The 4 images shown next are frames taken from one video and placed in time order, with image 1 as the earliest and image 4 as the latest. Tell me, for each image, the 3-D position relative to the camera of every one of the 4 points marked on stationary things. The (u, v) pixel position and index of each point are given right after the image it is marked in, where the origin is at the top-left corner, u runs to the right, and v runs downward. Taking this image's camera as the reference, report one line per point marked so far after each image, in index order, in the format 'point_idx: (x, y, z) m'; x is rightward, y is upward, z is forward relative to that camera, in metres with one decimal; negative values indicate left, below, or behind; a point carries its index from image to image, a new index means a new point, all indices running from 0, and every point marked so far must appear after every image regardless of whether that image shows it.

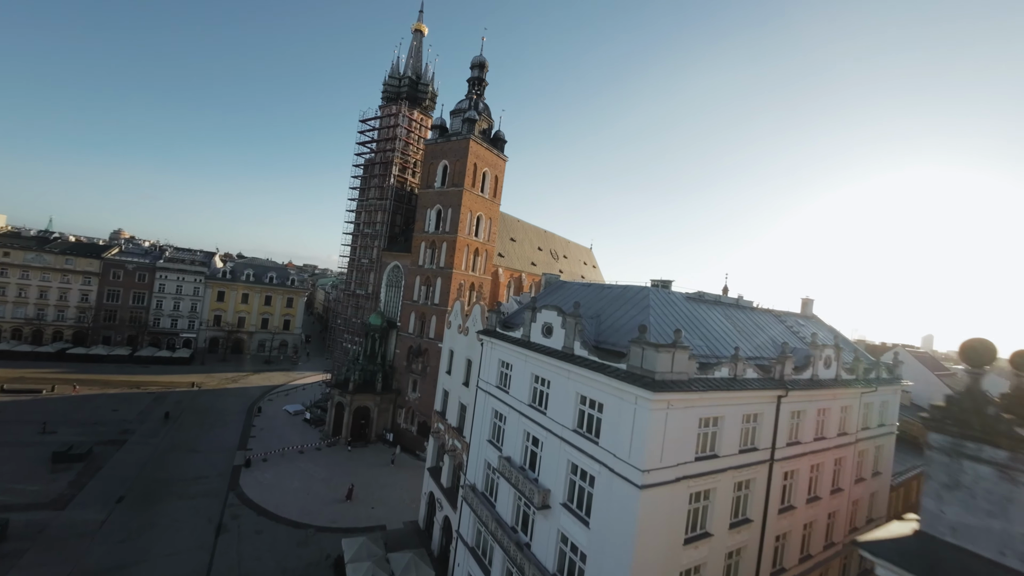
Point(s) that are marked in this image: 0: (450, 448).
0: (-2.7, -7.1, +18.6) m
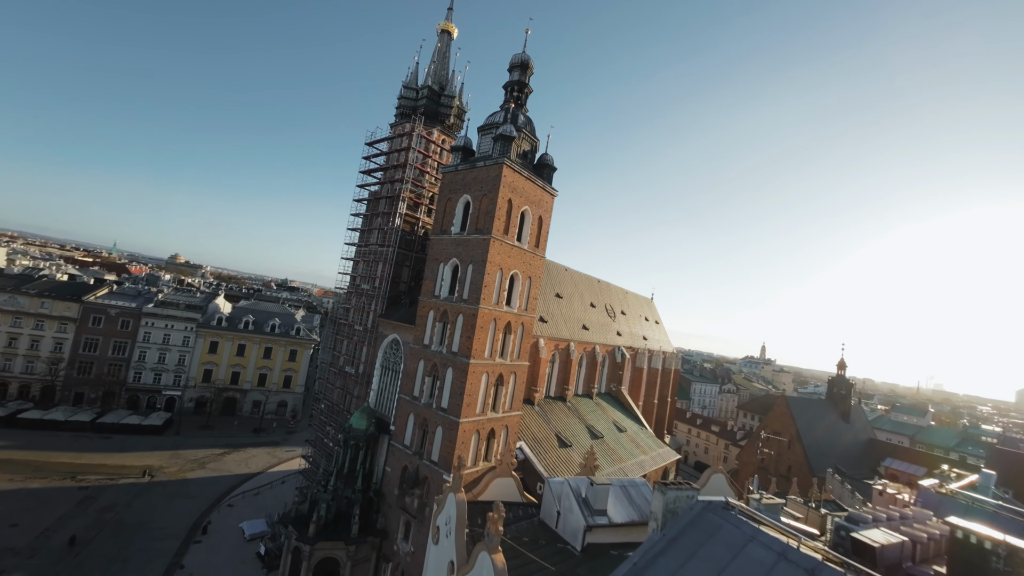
0: (-1.8, -11.1, +7.5) m
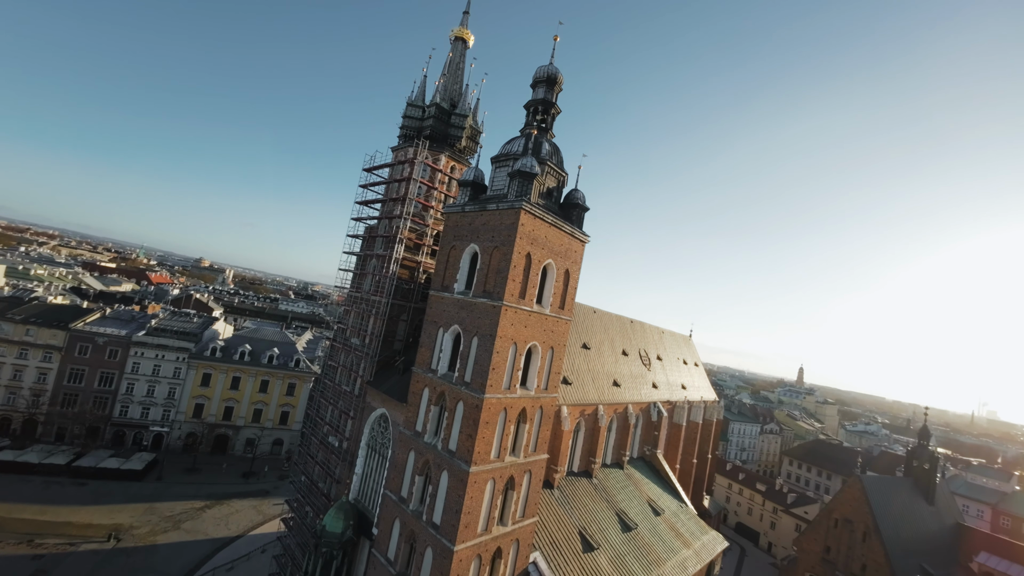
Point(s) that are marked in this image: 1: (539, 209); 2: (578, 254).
0: (-2.1, -14.1, +2.6) m
1: (+1.1, +3.2, +16.9) m
2: (+3.0, +1.6, +19.3) m
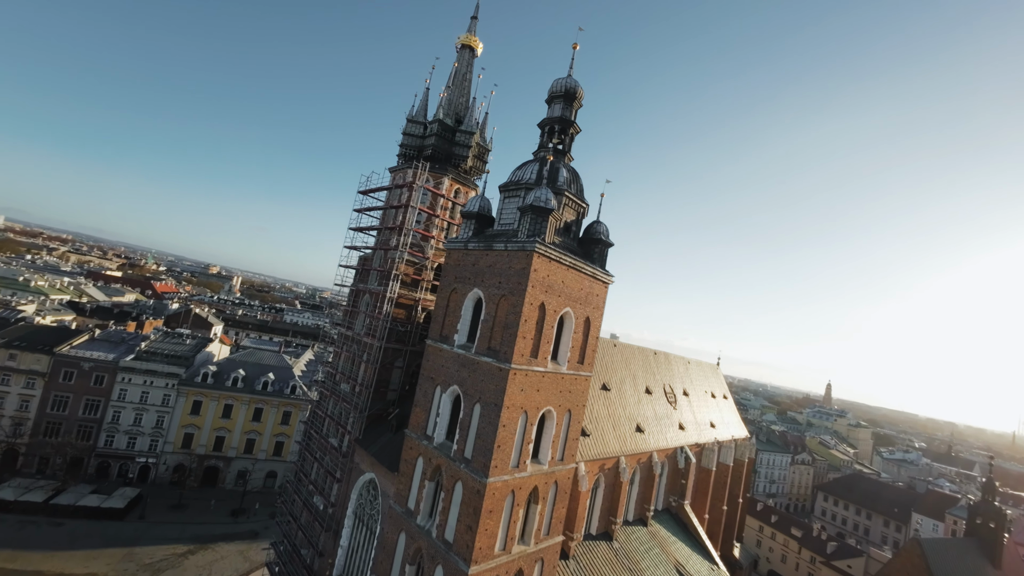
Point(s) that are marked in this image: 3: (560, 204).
0: (-2.2, -15.8, -0.4) m
1: (+1.5, +1.3, +14.1) m
2: (+3.4, -0.4, +16.5) m
3: (+1.8, +3.1, +15.3) m
